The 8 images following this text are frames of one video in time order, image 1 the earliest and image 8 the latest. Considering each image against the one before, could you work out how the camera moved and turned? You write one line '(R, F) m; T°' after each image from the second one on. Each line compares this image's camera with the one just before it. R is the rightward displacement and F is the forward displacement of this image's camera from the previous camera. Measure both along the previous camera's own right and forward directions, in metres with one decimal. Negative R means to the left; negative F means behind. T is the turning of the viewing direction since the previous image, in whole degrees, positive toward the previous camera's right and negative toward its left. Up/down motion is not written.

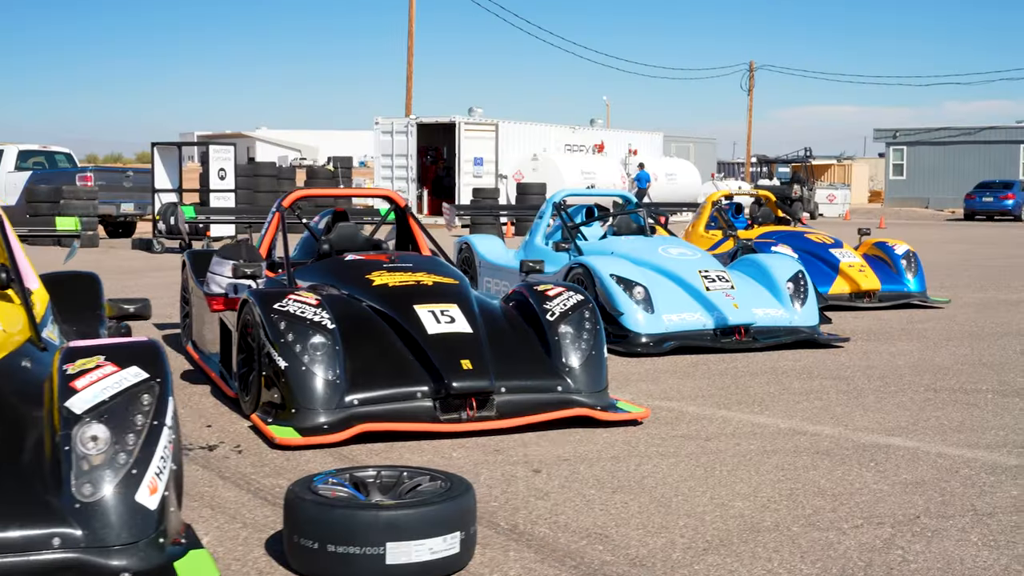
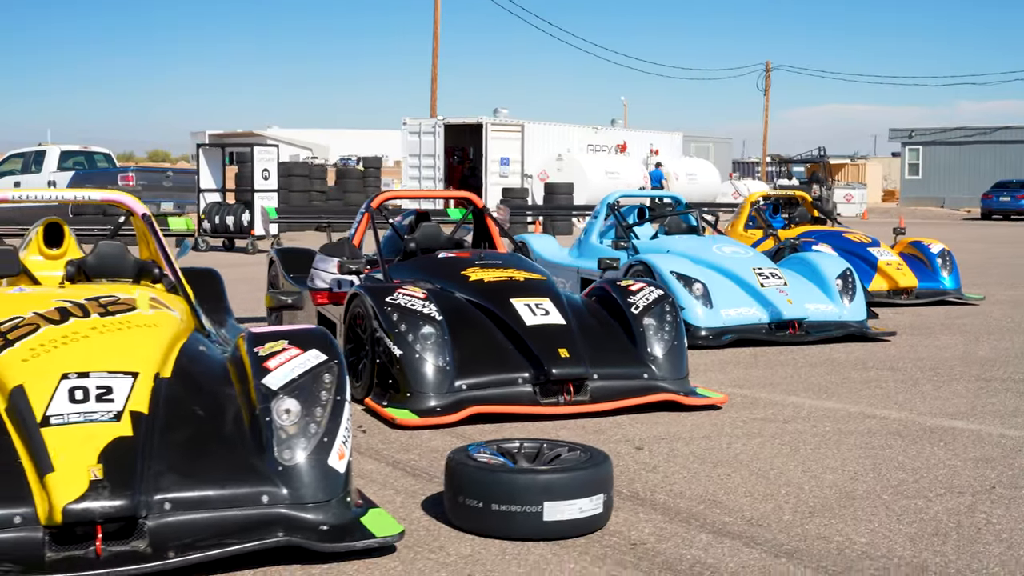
(-0.6, -0.5) m; 0°
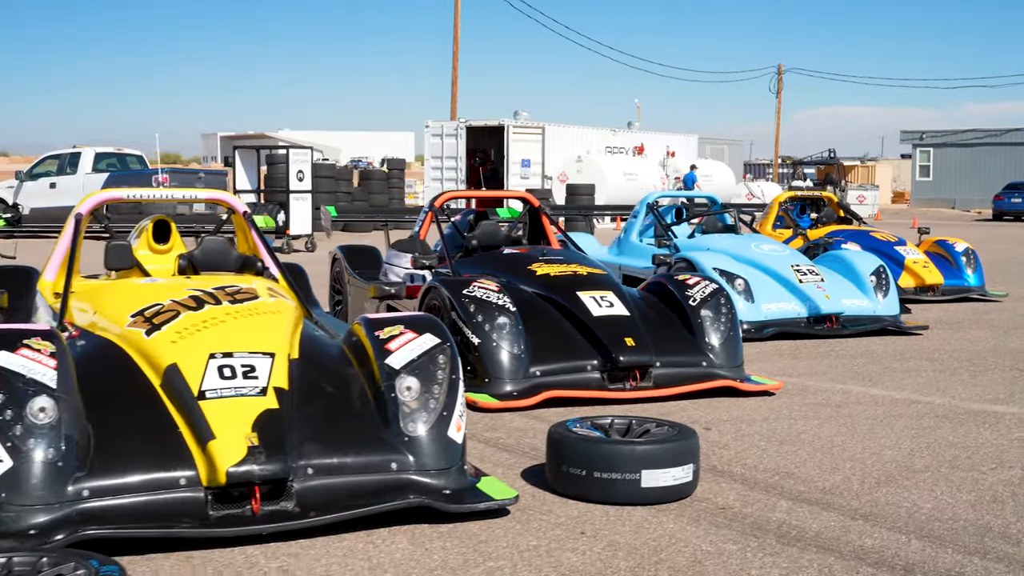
(-0.4, -0.5) m; 0°
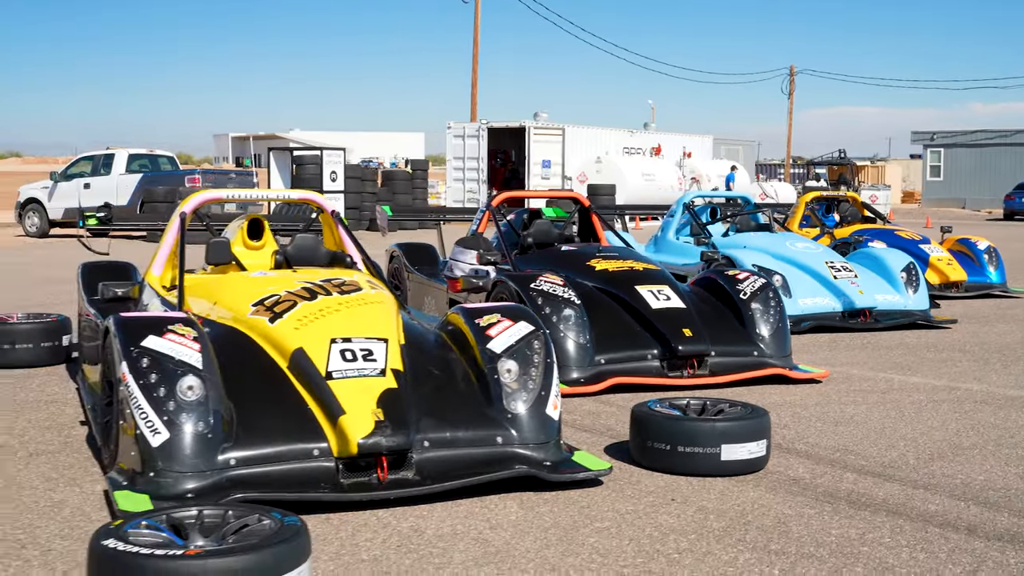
(-0.4, -0.5) m; 0°
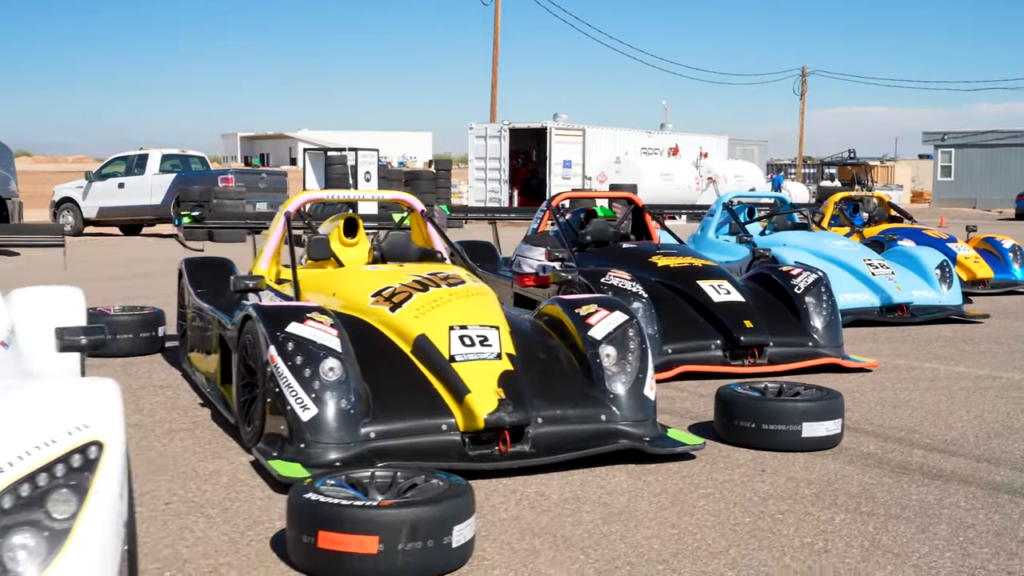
(-0.5, -0.5) m; 0°
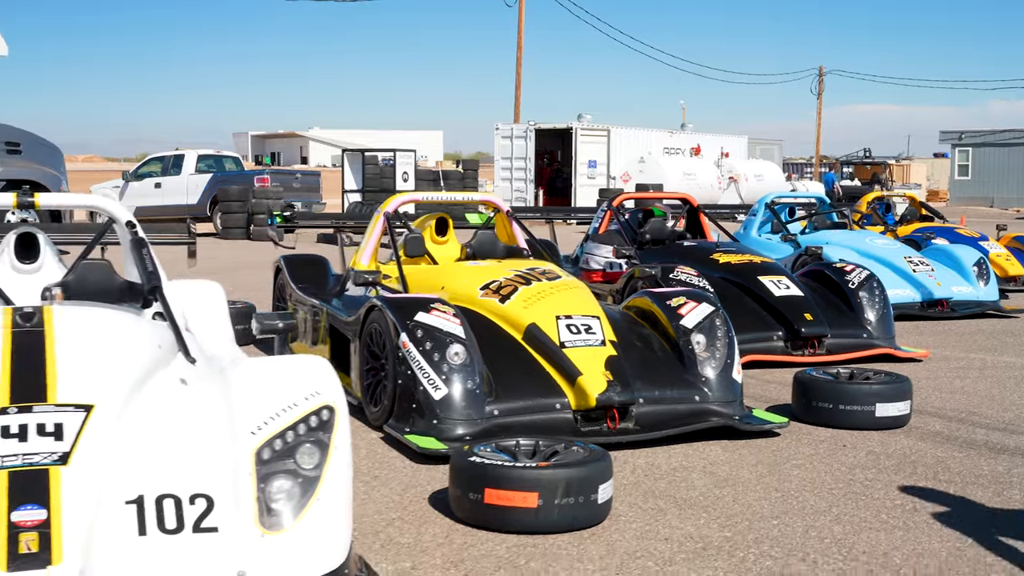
(-0.6, -0.6) m; 0°
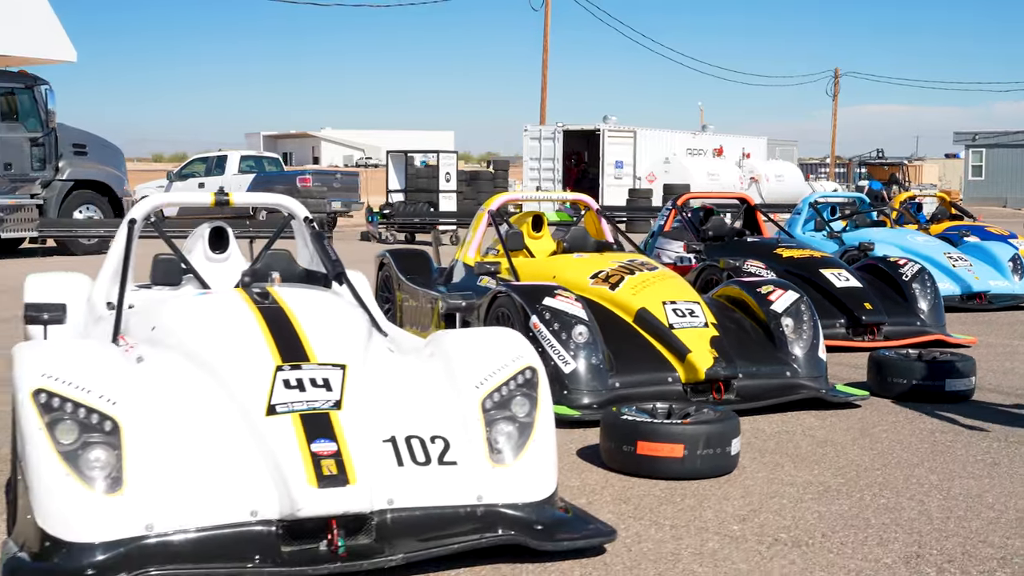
(-0.7, -0.8) m; 0°
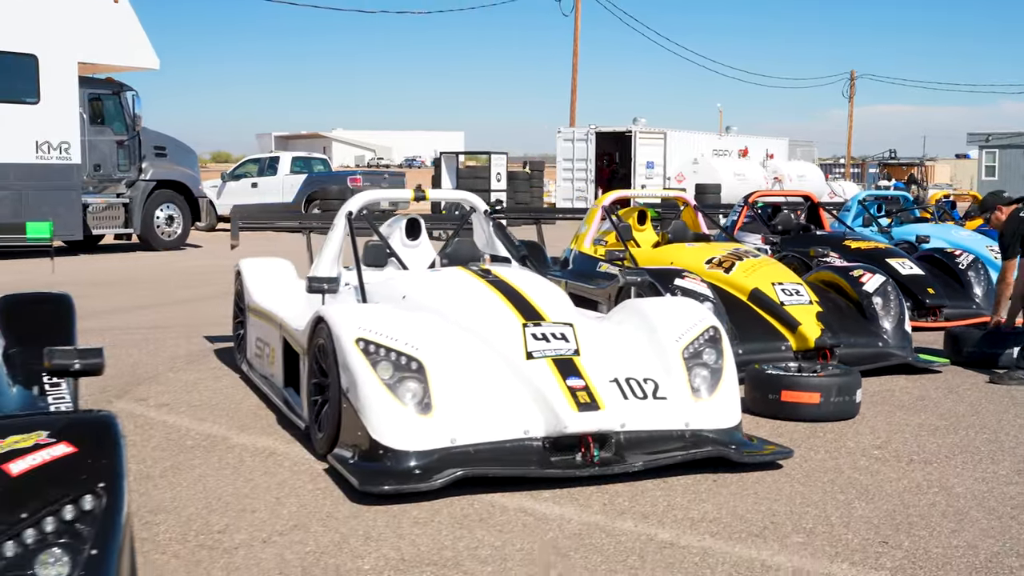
(-1.0, -1.2) m; 0°
